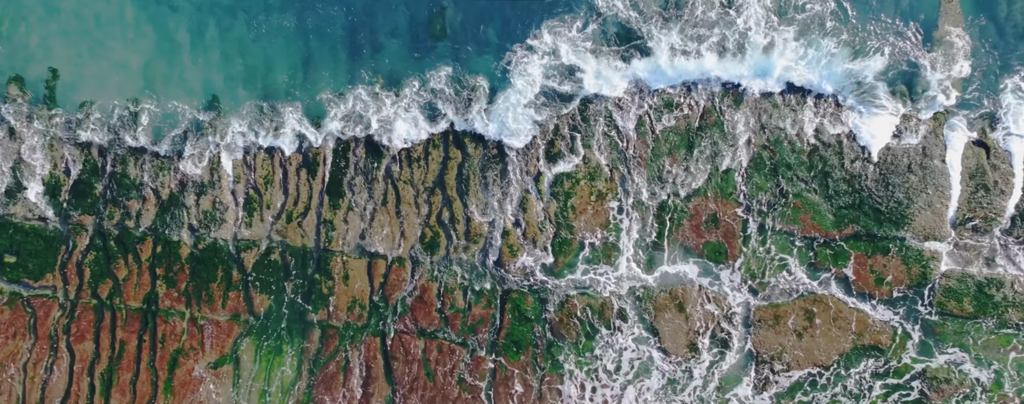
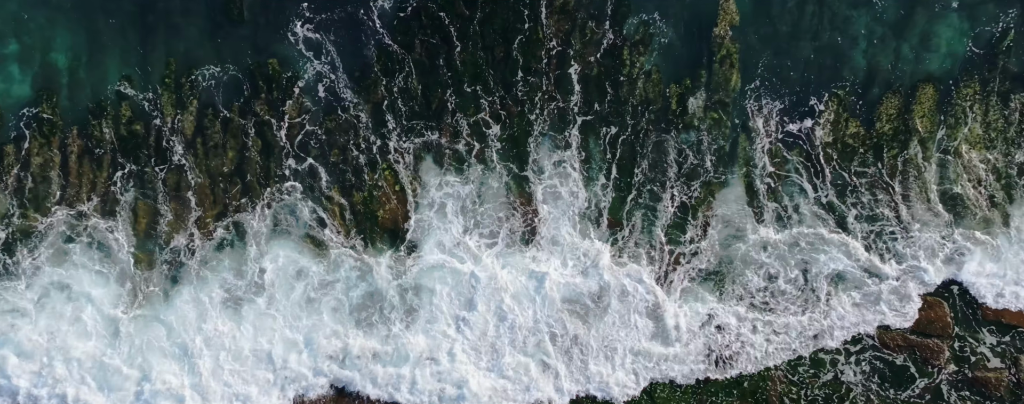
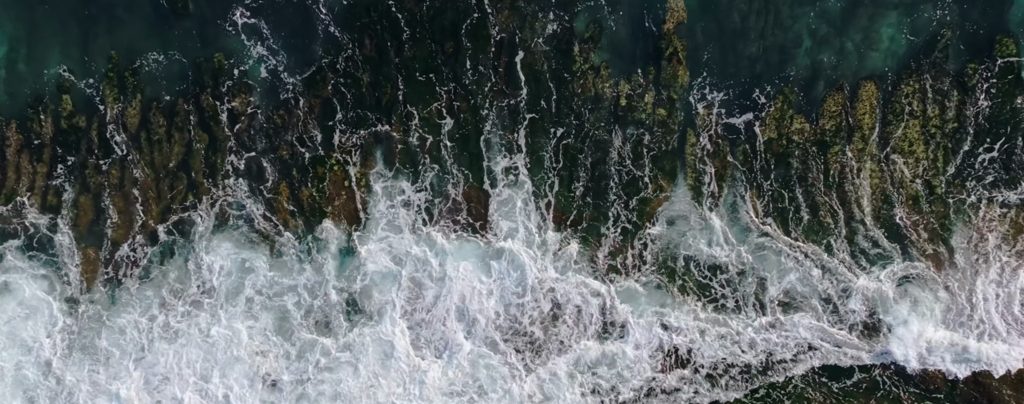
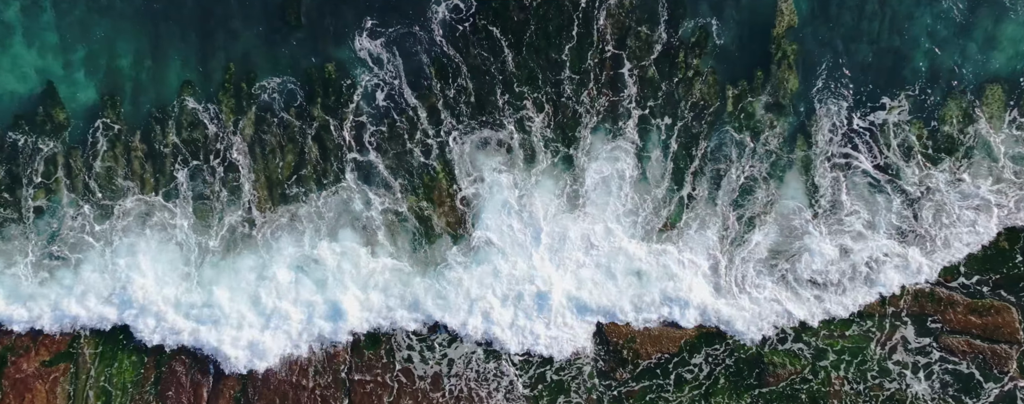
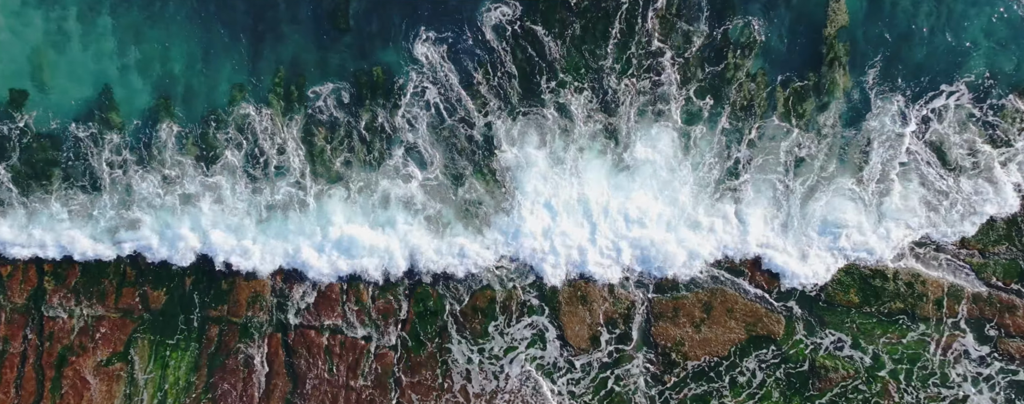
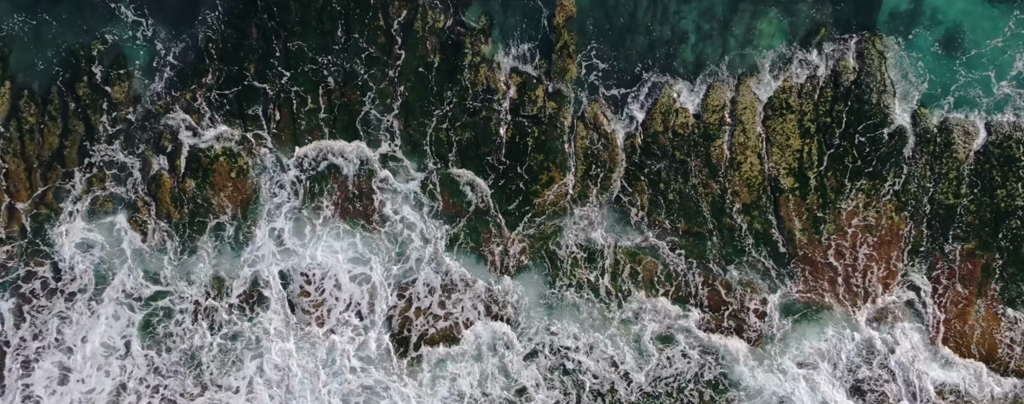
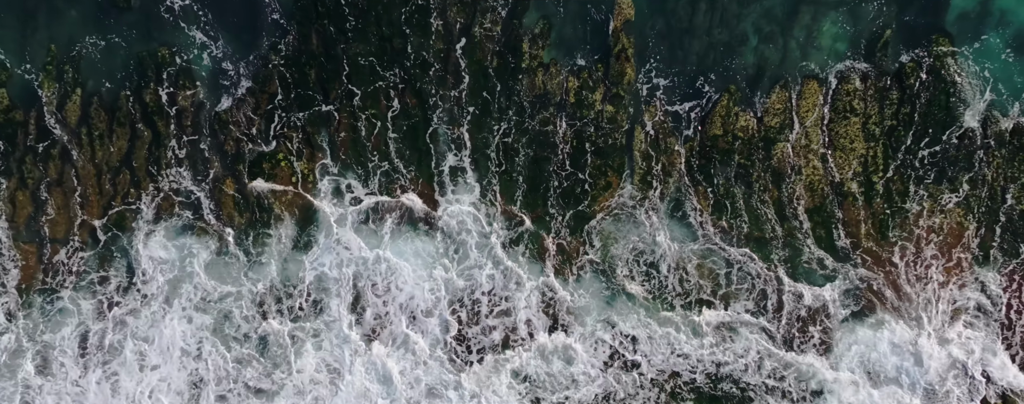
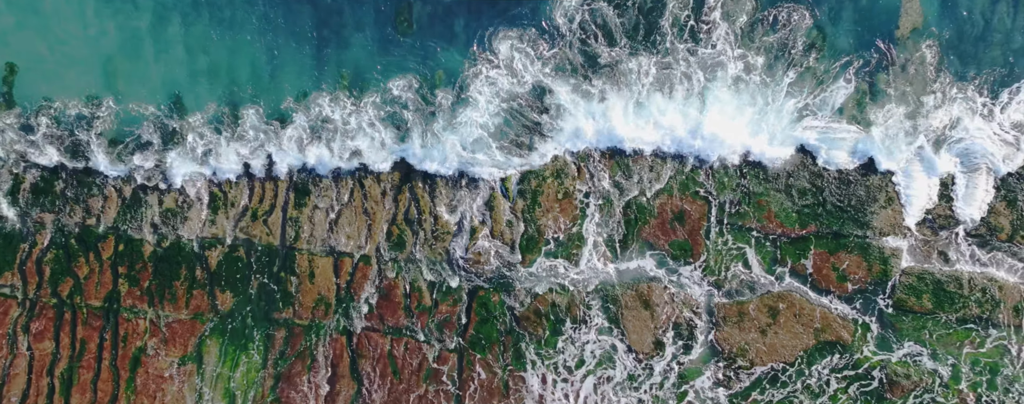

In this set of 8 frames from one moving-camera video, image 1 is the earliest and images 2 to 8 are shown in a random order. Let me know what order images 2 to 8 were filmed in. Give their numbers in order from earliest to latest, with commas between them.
8, 5, 4, 2, 3, 7, 6
